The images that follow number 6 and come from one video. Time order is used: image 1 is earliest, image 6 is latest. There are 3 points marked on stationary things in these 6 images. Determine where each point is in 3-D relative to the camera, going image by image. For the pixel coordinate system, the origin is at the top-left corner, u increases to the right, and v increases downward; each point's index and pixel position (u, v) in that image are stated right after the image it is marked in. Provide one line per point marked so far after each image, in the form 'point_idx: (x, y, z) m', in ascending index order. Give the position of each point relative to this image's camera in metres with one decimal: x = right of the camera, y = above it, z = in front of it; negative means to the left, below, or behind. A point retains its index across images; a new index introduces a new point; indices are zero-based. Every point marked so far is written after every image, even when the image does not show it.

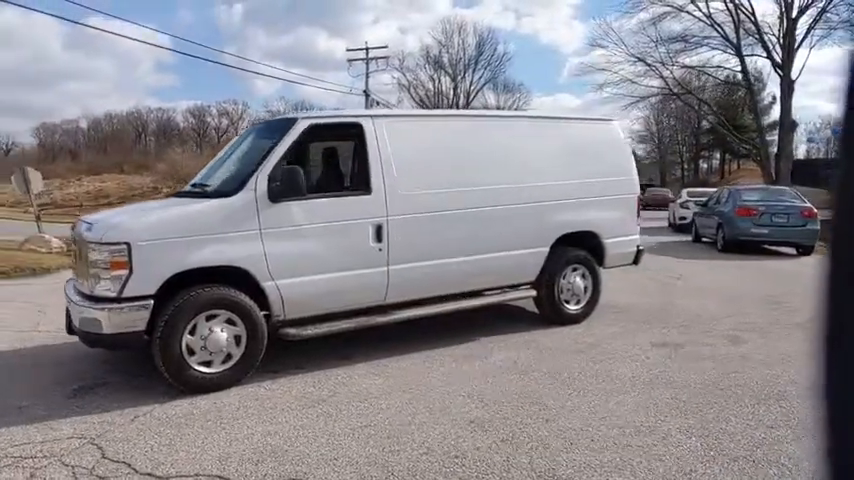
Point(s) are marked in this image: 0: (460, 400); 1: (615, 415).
0: (+0.2, -1.1, +4.4) m
1: (+1.2, -1.2, +4.0) m
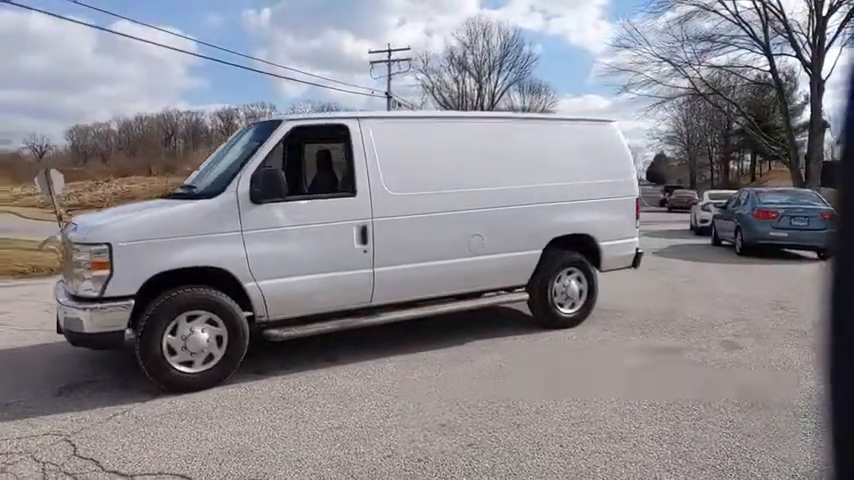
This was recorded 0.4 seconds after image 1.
0: (+0.1, -1.2, +4.4) m
1: (+1.0, -1.2, +4.0) m
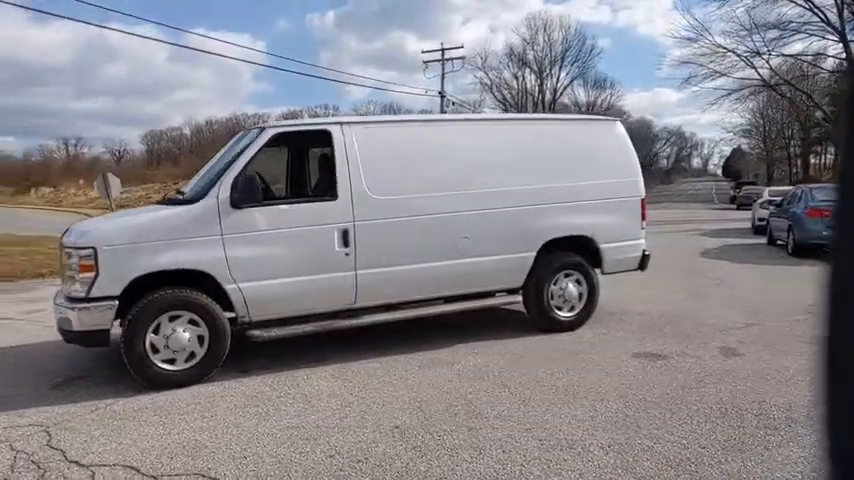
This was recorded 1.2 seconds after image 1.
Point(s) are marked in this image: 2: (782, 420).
0: (-0.2, -1.2, +4.4) m
1: (+0.7, -1.2, +4.0) m
2: (+2.3, -1.2, +4.0) m
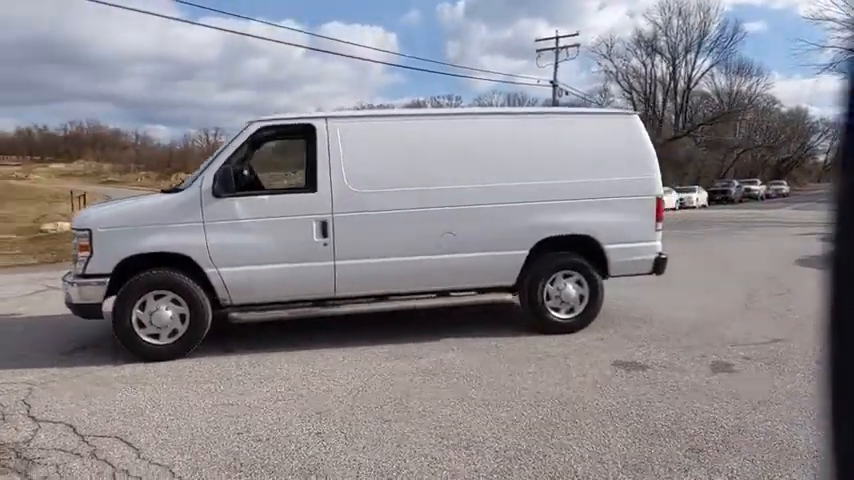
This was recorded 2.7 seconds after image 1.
0: (-0.7, -1.1, +4.6) m
1: (+0.2, -1.2, +3.9) m
2: (+1.7, -1.2, +3.7) m
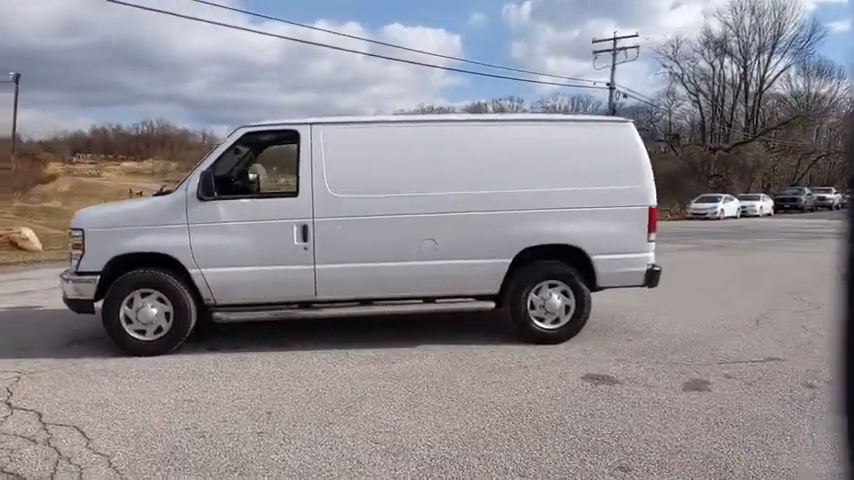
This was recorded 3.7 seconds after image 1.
0: (-1.0, -1.2, +4.7) m
1: (-0.2, -1.2, +4.0) m
2: (+1.3, -1.3, +3.6) m
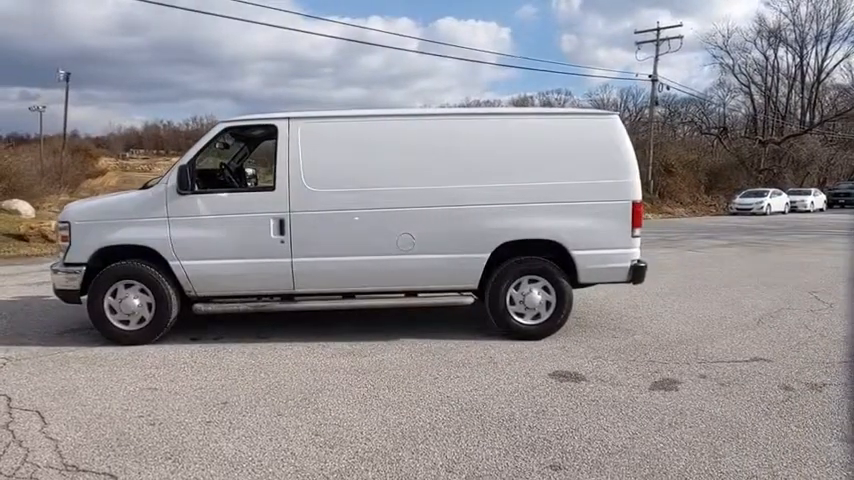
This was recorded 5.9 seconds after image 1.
0: (-1.3, -1.1, +4.8) m
1: (-0.6, -1.2, +4.0) m
2: (+0.9, -1.3, +3.5) m
